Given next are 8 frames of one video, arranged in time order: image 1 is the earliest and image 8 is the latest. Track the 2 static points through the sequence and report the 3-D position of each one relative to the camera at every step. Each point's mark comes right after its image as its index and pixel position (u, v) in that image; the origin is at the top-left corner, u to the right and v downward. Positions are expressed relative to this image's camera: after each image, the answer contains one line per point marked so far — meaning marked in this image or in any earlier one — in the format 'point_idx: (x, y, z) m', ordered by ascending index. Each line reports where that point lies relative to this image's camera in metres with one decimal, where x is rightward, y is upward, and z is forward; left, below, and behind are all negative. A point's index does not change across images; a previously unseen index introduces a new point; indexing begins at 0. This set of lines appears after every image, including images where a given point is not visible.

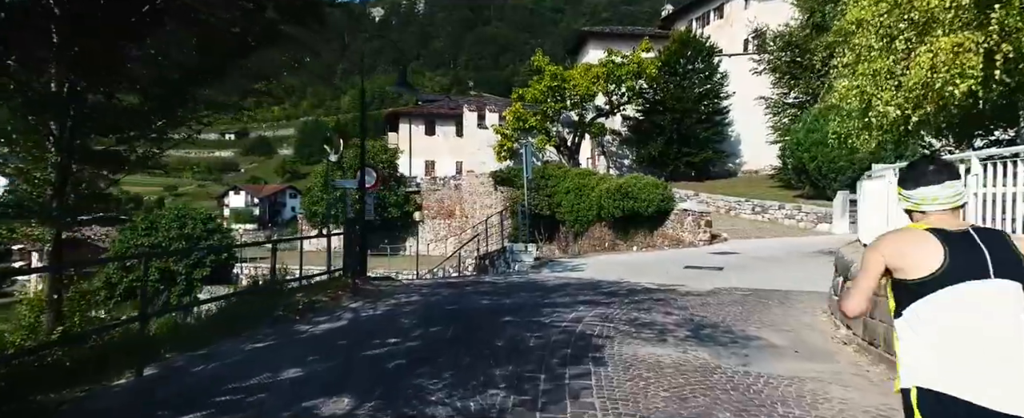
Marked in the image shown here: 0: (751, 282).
0: (+3.2, -1.0, +8.2) m
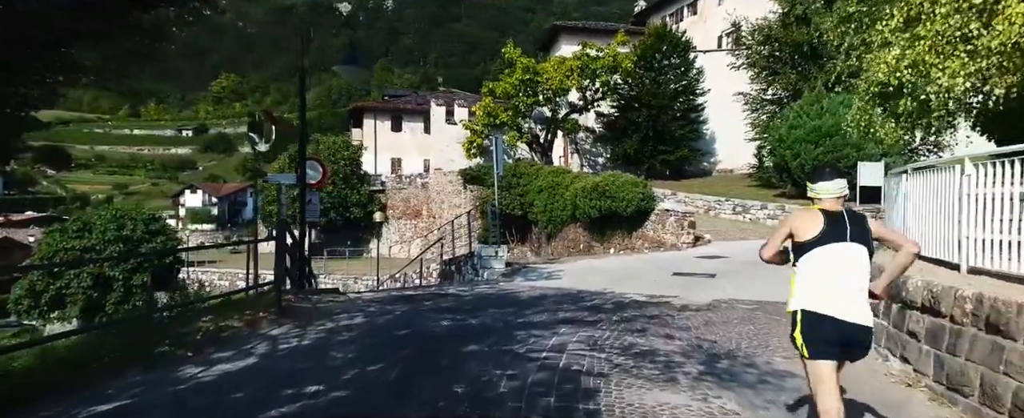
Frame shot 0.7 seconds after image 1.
0: (+2.8, -1.0, +7.2) m
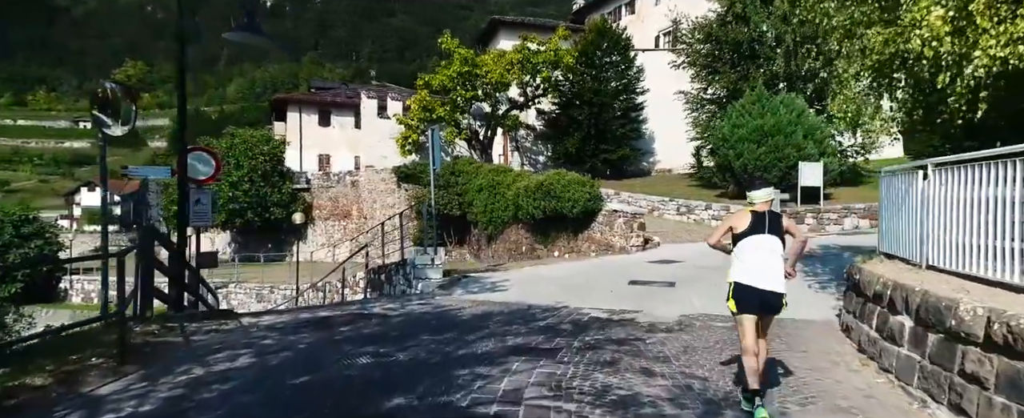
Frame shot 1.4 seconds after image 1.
0: (+2.2, -1.0, +6.4) m
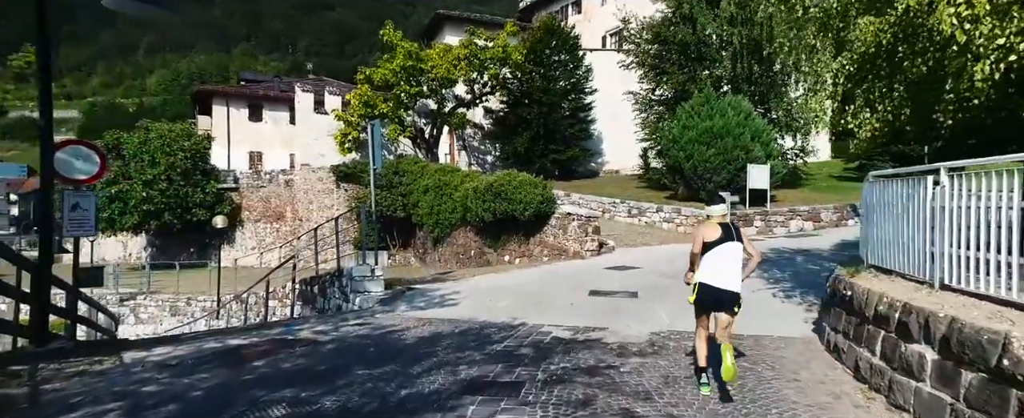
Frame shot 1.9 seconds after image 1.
0: (+1.7, -1.1, +5.9) m
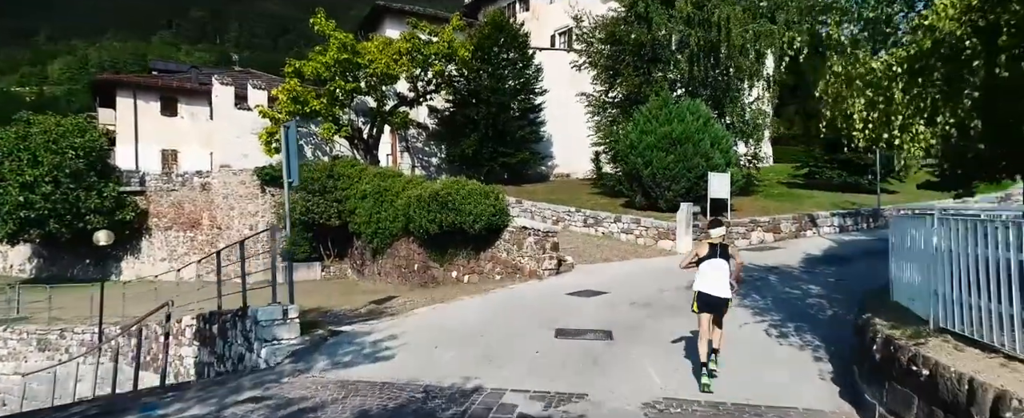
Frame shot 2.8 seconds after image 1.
0: (+1.4, -1.3, +4.6) m
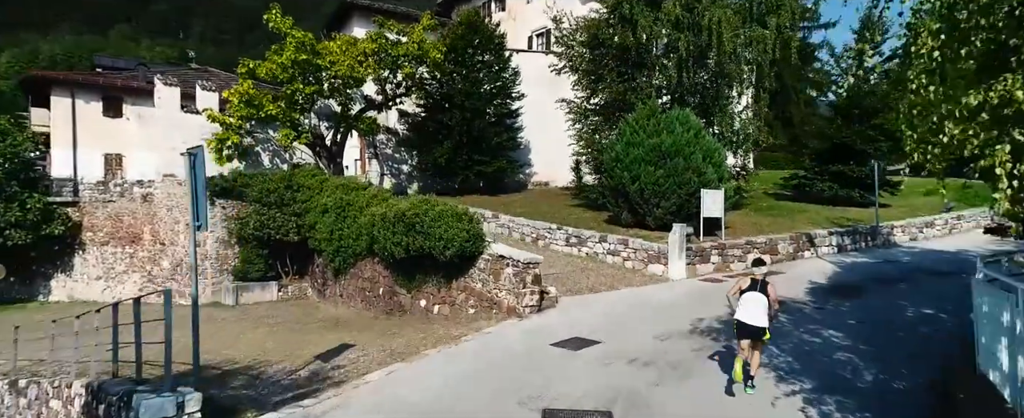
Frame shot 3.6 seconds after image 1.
0: (+1.2, -1.8, +3.3) m
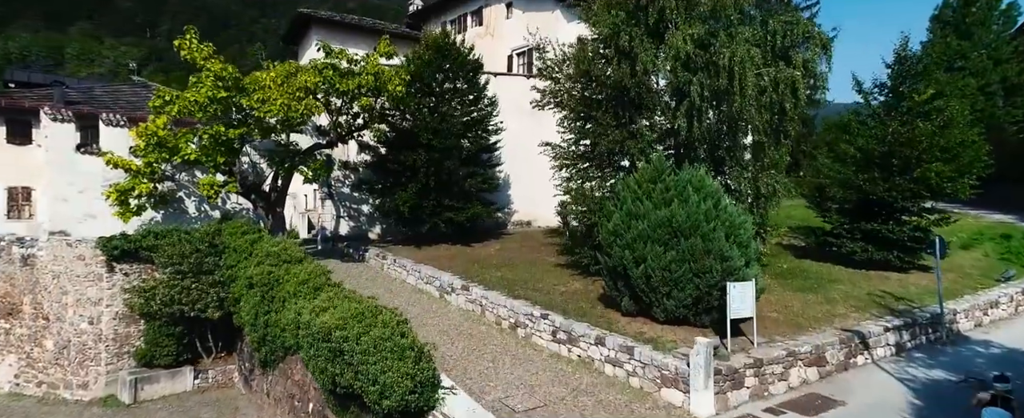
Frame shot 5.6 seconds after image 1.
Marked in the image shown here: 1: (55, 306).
0: (+1.0, -3.4, +0.1) m
1: (-9.7, -2.1, +12.9) m
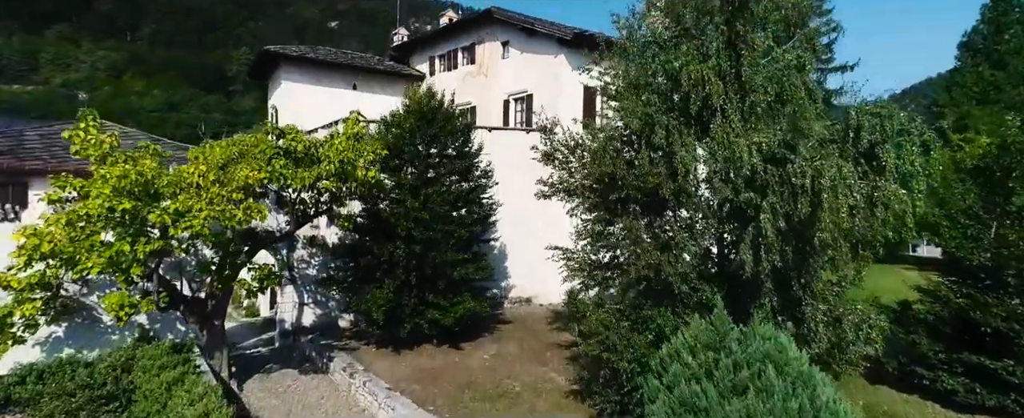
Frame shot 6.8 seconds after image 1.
0: (+1.2, -5.9, -3.5) m
1: (-9.7, -4.5, +9.2) m
